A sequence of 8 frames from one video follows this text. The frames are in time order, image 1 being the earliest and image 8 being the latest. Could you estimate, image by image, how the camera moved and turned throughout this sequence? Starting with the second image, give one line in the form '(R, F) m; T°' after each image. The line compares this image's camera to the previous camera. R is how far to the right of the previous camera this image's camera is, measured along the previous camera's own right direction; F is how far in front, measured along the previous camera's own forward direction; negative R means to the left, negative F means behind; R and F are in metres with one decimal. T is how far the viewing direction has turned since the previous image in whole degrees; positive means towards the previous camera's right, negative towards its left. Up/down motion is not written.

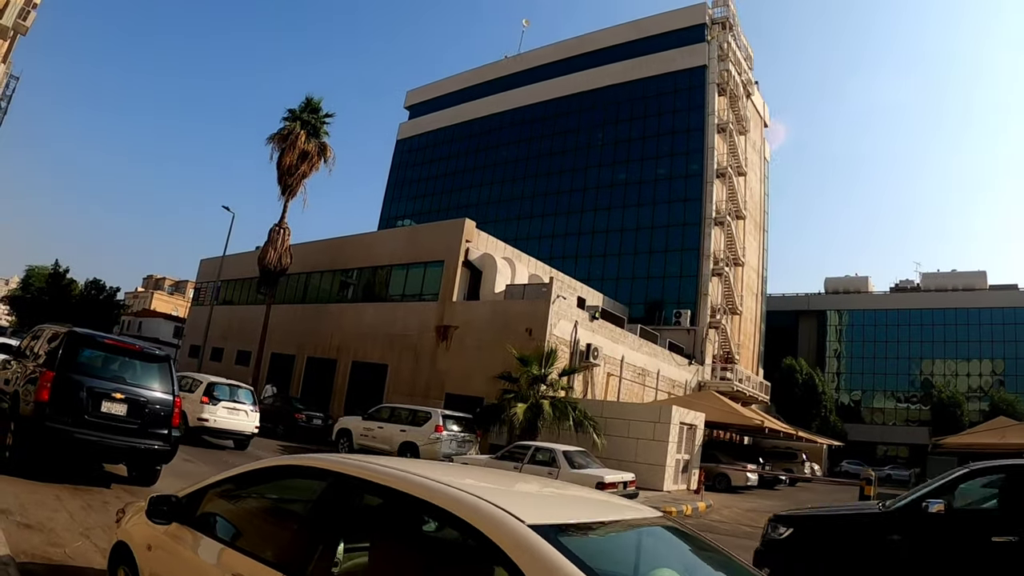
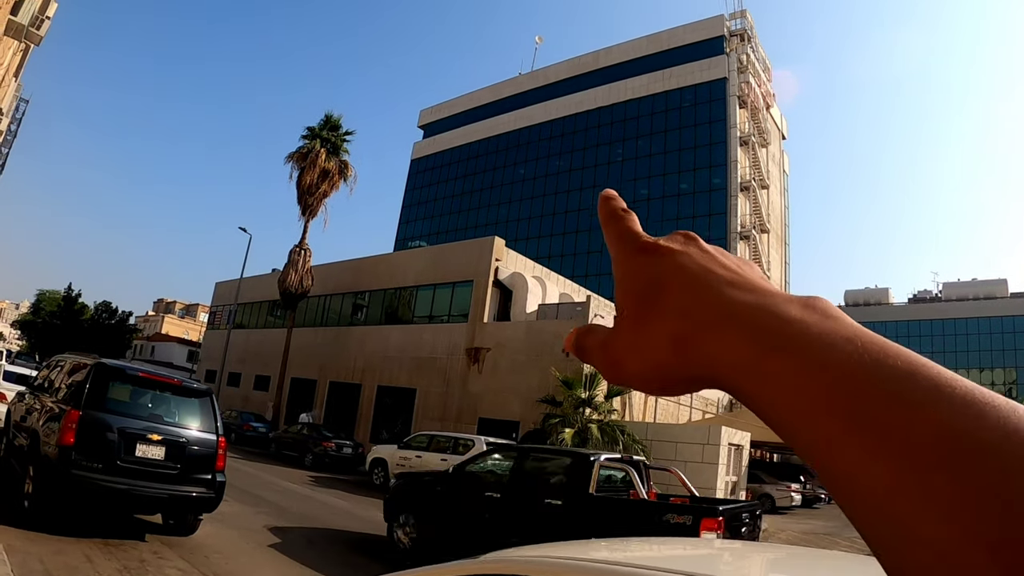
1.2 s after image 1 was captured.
(-1.0, +0.8) m; 0°
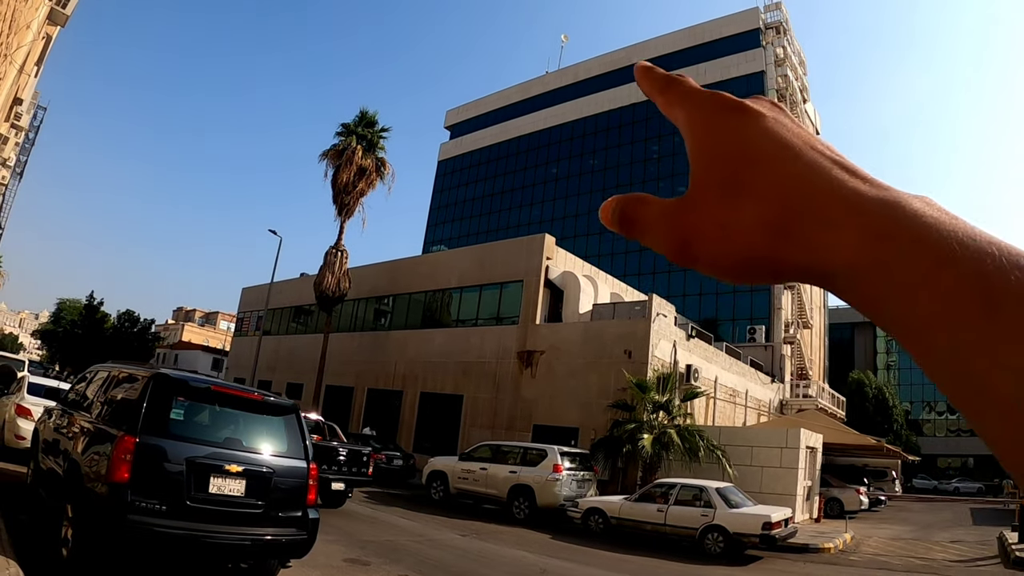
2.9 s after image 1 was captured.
(-1.4, +1.1) m; -1°
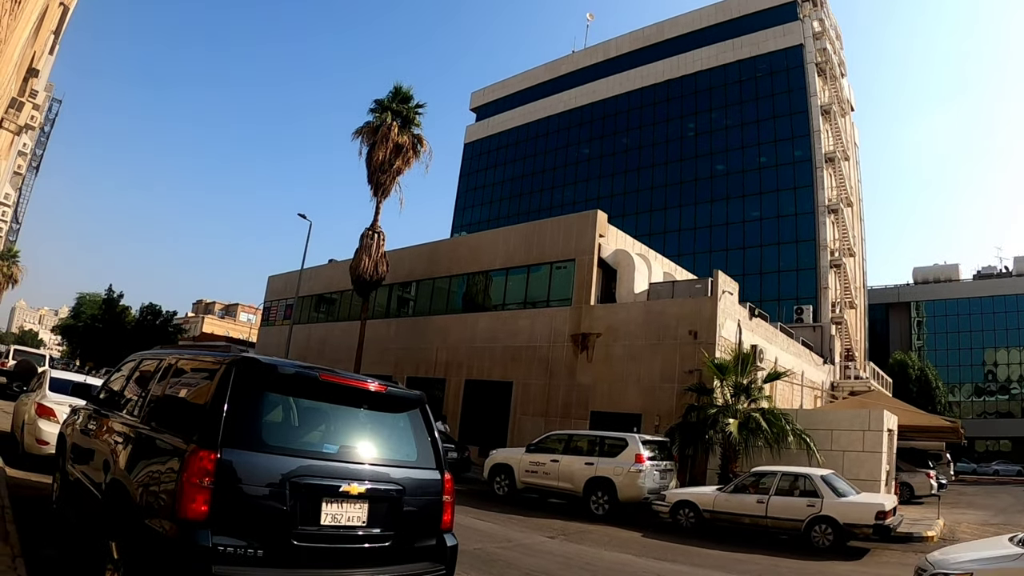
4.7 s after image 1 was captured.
(-1.3, +1.0) m; -1°
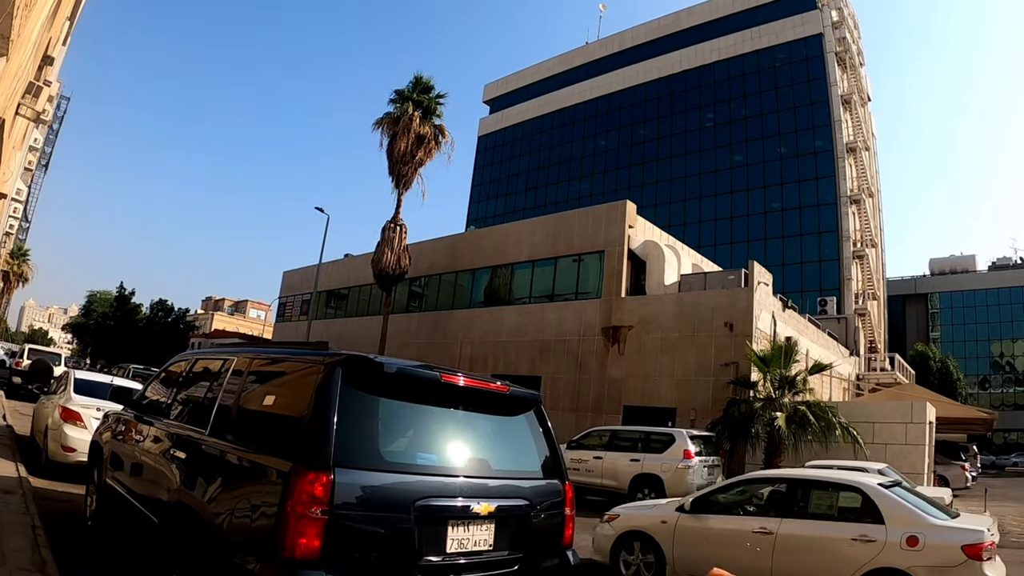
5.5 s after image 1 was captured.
(-0.8, +0.4) m; 0°
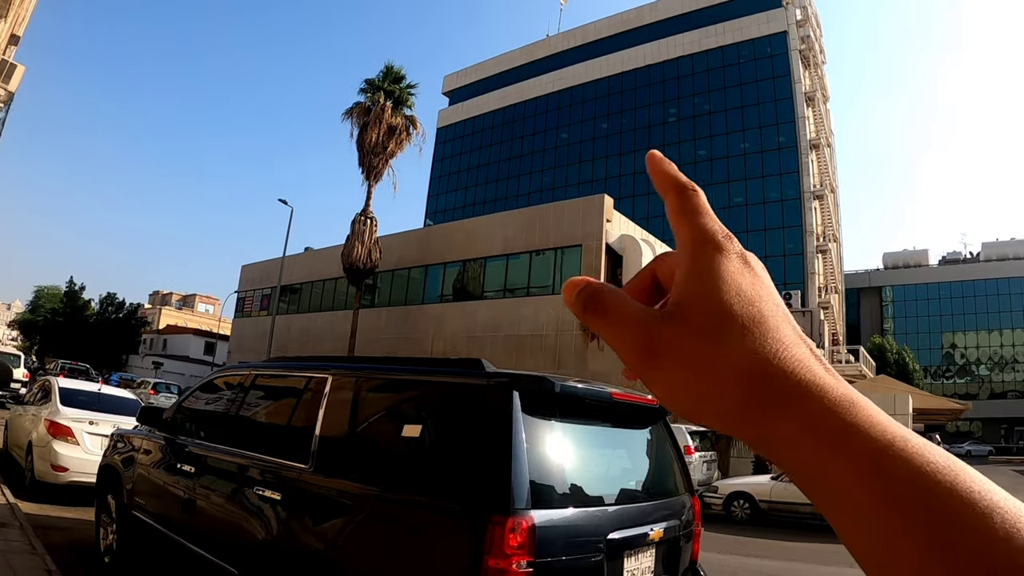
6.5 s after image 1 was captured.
(-0.4, +0.4) m; +4°
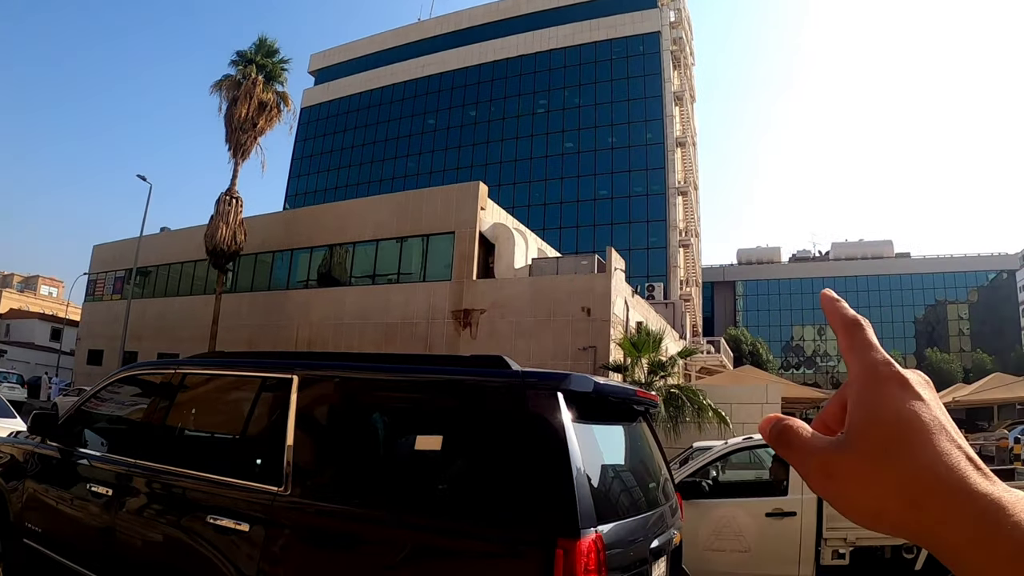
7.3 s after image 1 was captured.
(+0.8, -0.2) m; +10°
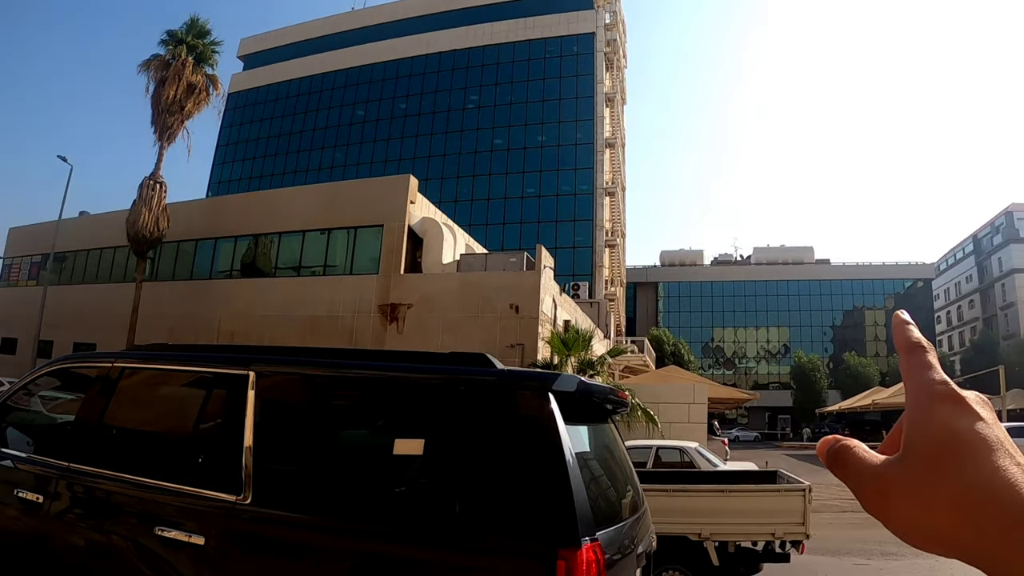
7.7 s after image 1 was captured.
(+0.7, -0.5) m; +5°
